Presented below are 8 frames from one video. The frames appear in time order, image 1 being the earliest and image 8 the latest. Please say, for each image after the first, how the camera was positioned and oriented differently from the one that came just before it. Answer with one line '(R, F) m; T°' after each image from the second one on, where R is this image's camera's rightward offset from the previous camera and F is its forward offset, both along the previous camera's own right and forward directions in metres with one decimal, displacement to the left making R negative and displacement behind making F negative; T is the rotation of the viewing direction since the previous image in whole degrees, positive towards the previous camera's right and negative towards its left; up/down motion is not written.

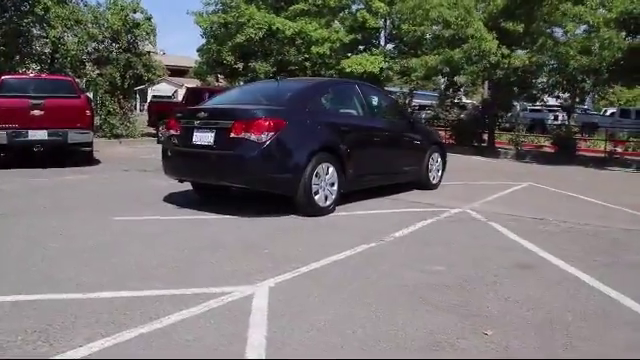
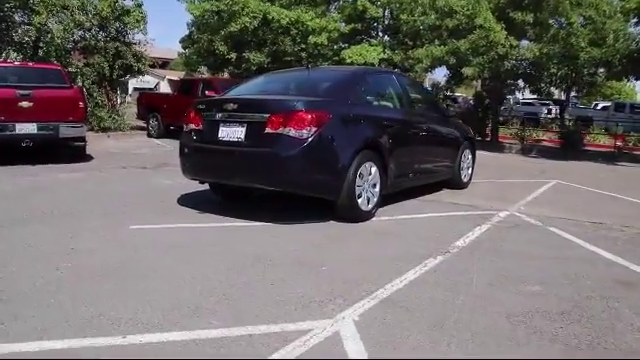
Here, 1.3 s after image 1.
(-0.8, +1.0) m; +2°
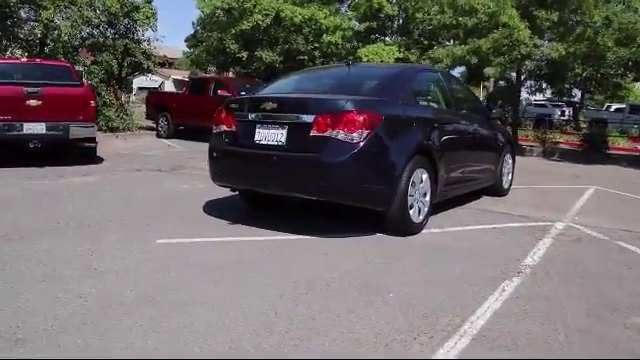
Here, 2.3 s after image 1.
(-0.5, +0.8) m; 0°
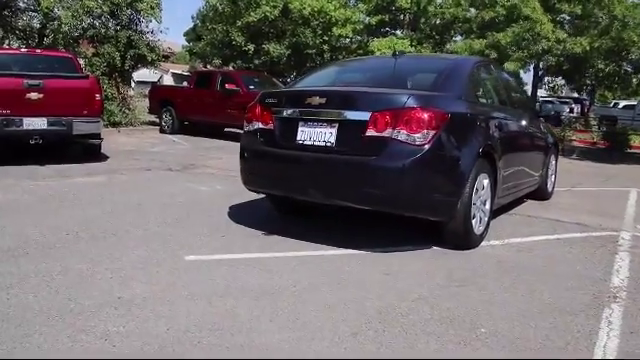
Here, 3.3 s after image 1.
(-0.5, +0.9) m; 0°
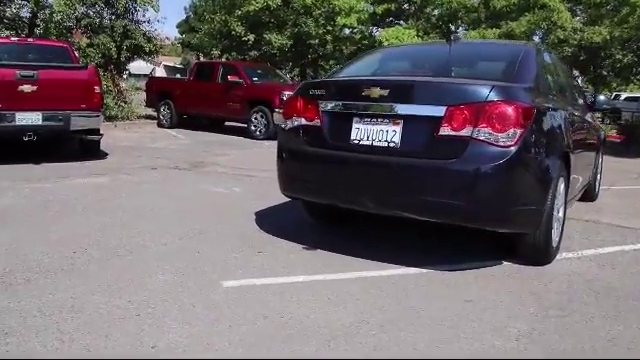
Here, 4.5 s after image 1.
(-0.5, +0.9) m; +1°
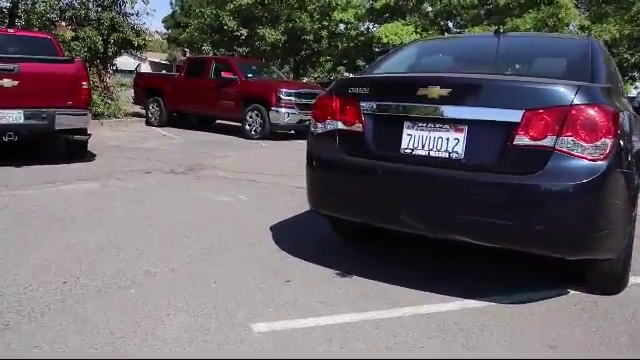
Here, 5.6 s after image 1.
(-0.4, +0.8) m; +1°
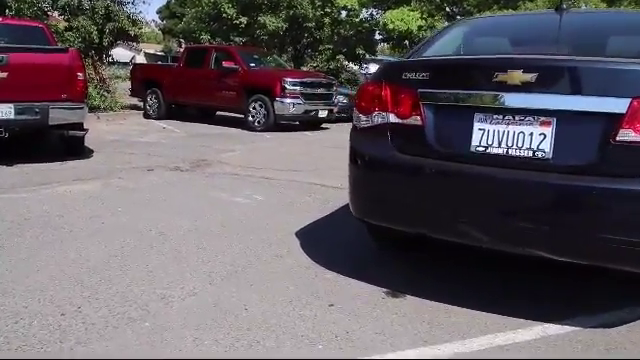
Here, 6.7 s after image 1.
(-0.3, +0.7) m; 0°
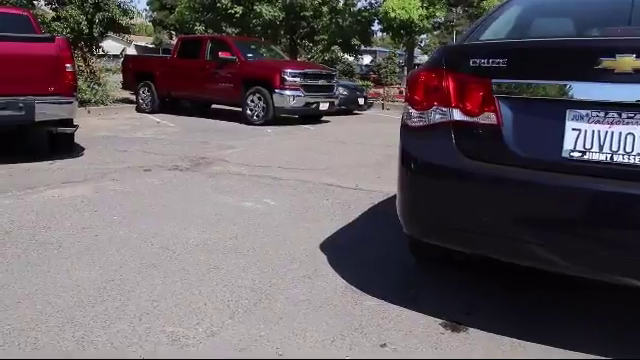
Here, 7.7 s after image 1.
(-0.3, +0.7) m; +1°
